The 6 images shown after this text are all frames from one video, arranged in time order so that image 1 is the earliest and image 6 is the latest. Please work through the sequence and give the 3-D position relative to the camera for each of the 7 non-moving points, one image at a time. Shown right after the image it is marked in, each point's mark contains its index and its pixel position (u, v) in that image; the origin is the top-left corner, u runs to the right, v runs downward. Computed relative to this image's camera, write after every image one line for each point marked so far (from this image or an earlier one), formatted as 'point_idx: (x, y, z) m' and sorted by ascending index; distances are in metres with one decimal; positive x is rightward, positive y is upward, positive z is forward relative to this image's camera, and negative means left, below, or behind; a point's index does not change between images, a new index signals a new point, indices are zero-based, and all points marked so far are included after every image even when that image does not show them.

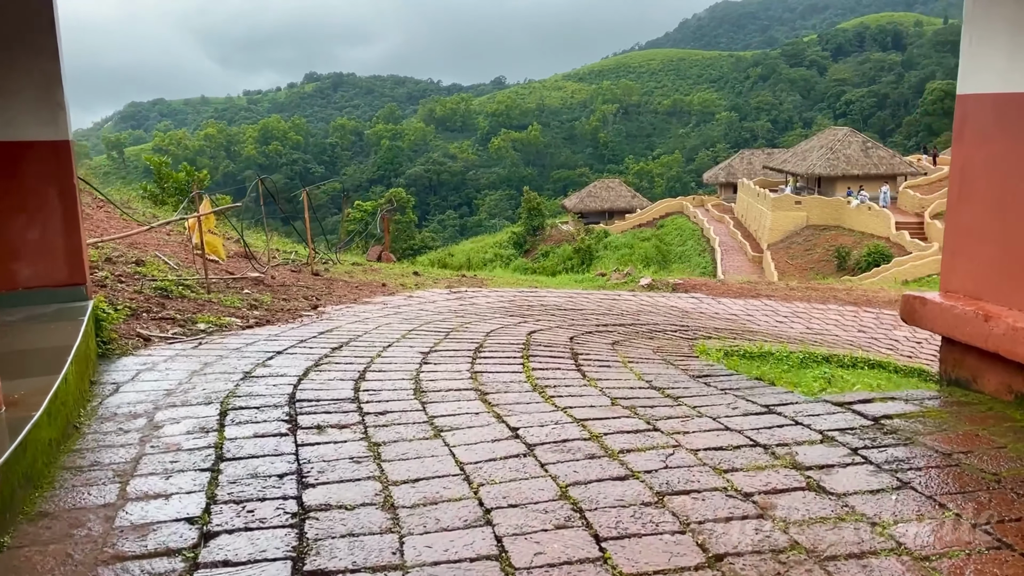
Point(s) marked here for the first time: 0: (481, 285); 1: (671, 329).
0: (-0.4, 0.0, +9.5) m
1: (+1.4, -0.4, +7.1) m
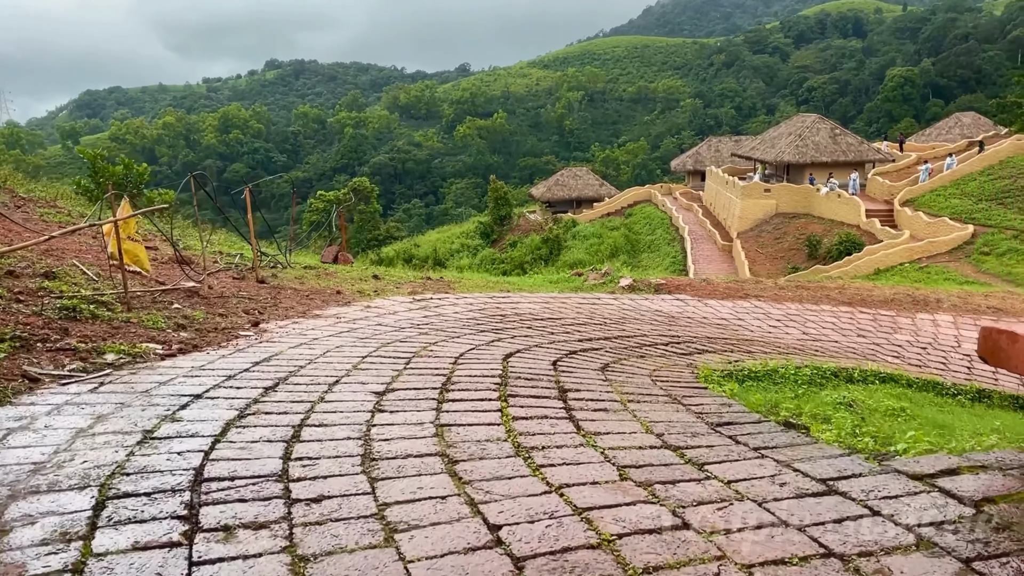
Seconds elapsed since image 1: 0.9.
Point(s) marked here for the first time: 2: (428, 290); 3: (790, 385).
0: (-0.7, 0.0, +8.6) m
1: (+1.2, -0.4, +6.4) m
2: (-0.8, 0.0, +8.5) m
3: (+1.8, -0.7, +5.4) m
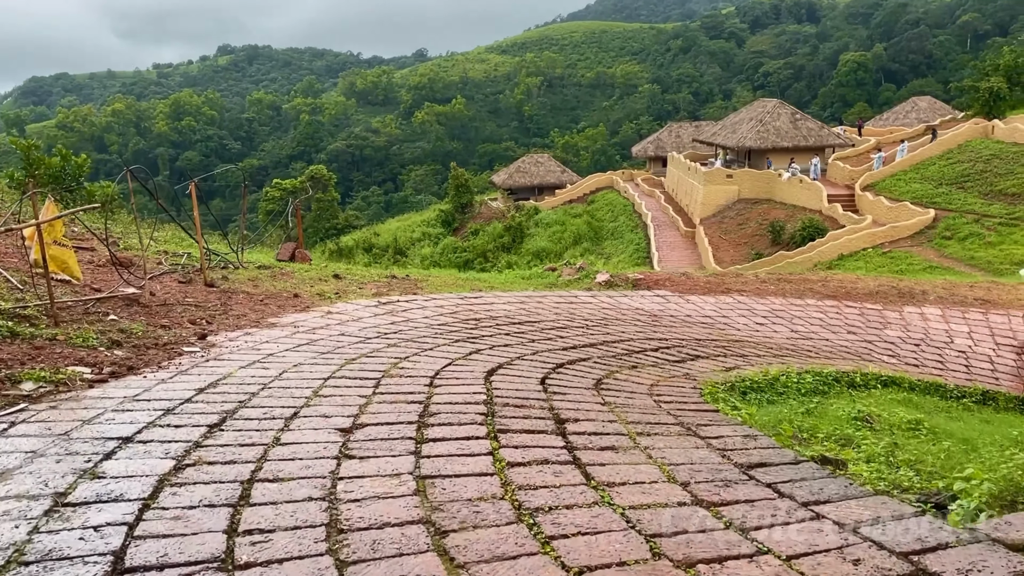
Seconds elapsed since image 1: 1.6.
0: (-0.9, 0.0, +8.0) m
1: (+1.0, -0.4, +5.9) m
2: (-1.1, 0.0, +8.0) m
3: (+1.7, -0.7, +5.0) m
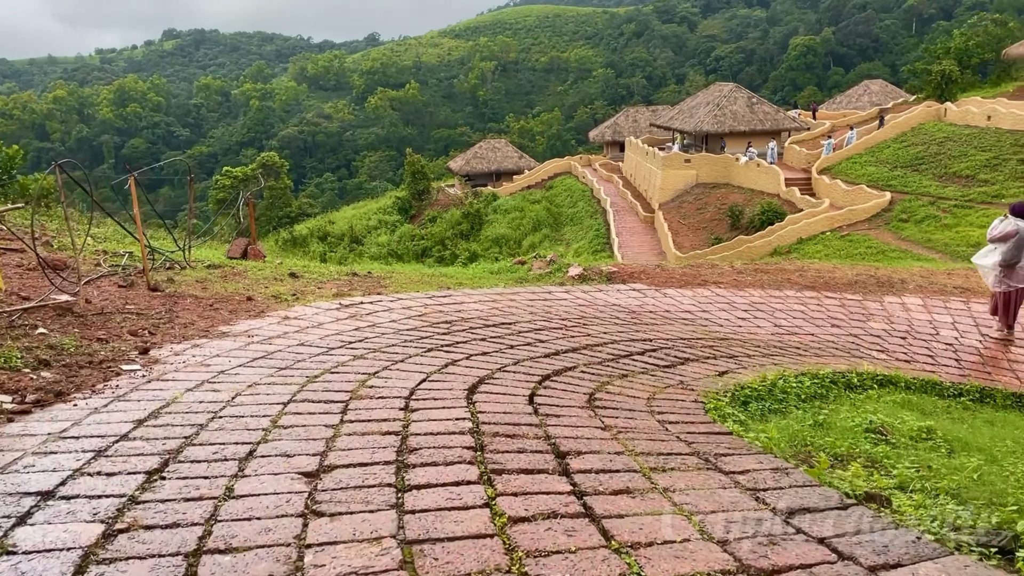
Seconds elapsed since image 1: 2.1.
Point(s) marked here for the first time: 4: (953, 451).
0: (-1.2, 0.0, +7.5) m
1: (+0.8, -0.4, +5.5) m
2: (-1.3, 0.0, +7.4) m
3: (+1.6, -0.7, +4.6) m
4: (+2.2, -0.8, +4.2) m
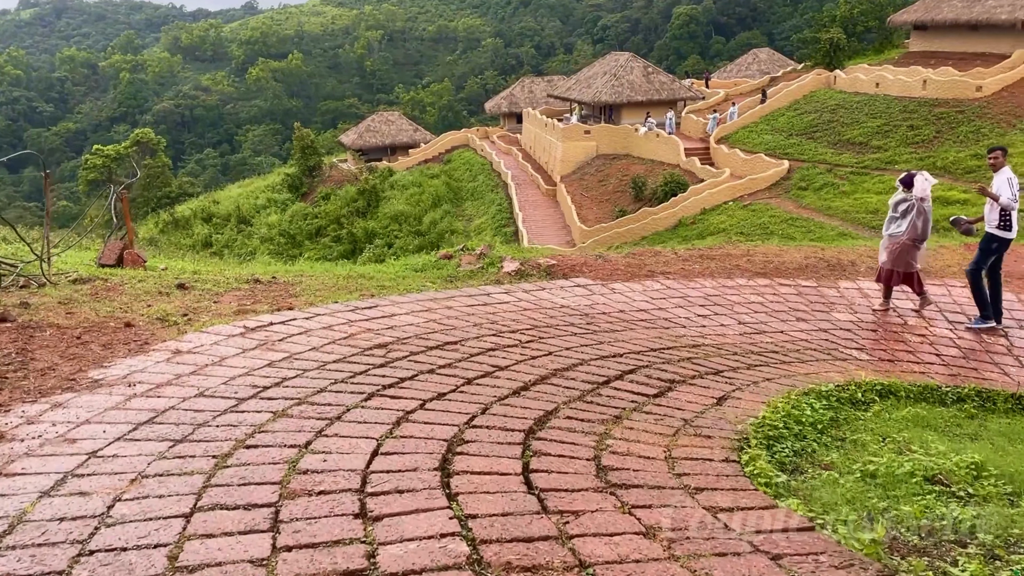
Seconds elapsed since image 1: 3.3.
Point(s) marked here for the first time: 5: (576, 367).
0: (-1.7, -0.1, +6.3) m
1: (+0.6, -0.5, +4.6) m
2: (-1.8, -0.1, +6.3) m
3: (+1.5, -0.7, +3.9) m
4: (+2.1, -0.9, +3.5) m
5: (+0.4, -0.4, +4.8) m
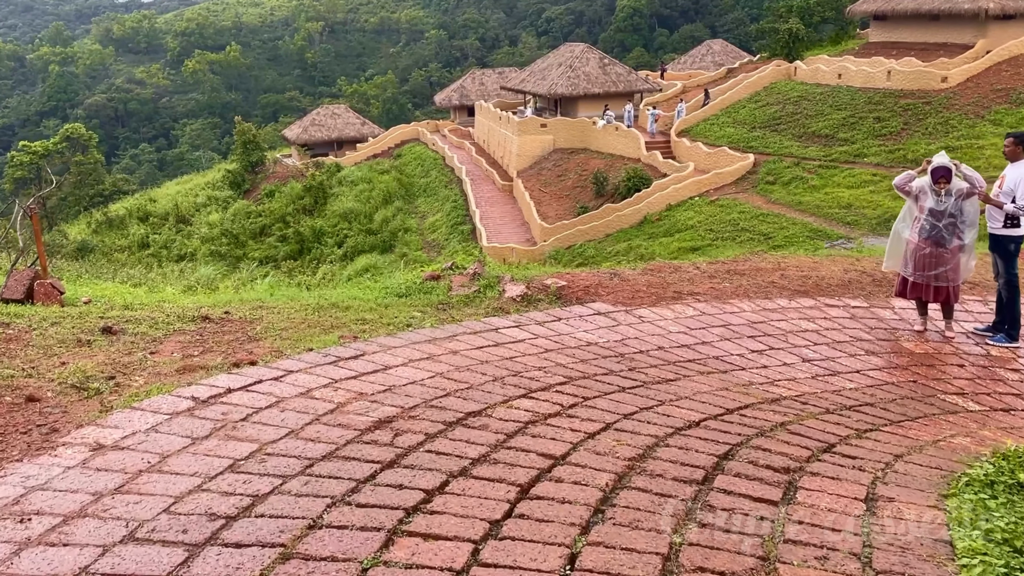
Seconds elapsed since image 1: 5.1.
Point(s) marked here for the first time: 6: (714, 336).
0: (-1.6, -0.4, +5.0) m
1: (+0.8, -0.7, +3.3) m
2: (-1.7, -0.4, +4.9) m
3: (+1.8, -1.0, +2.7) m
4: (+2.4, -1.1, +2.3) m
5: (+0.6, -0.7, +3.5) m
6: (+1.4, -0.3, +6.0) m
